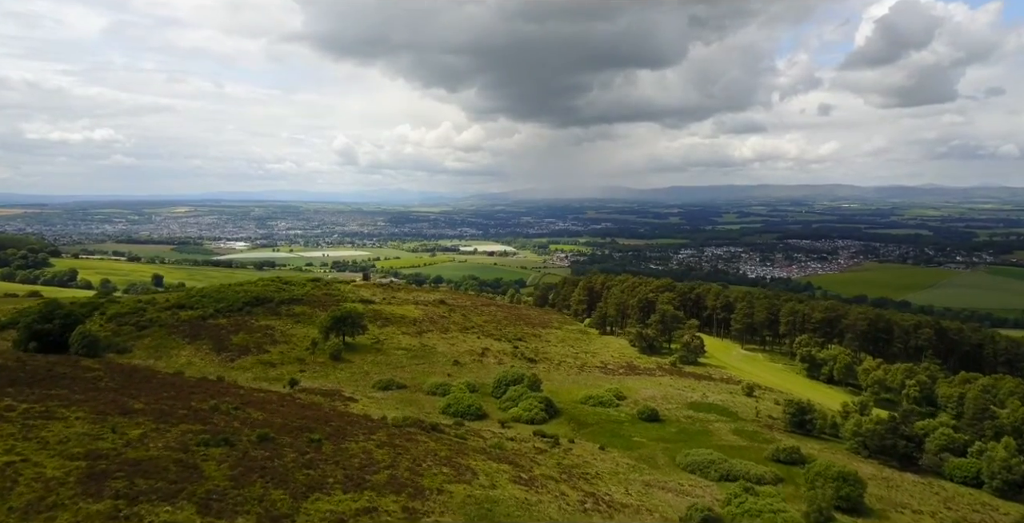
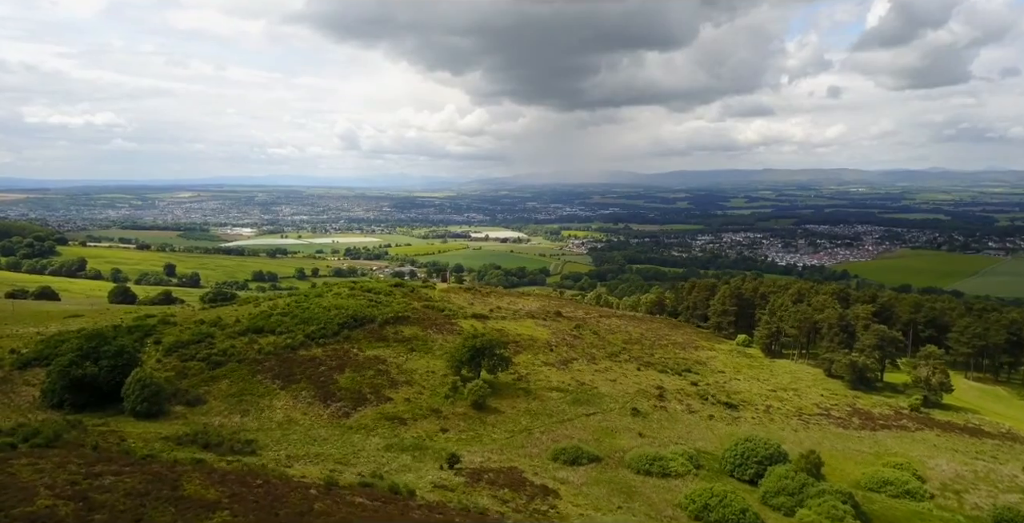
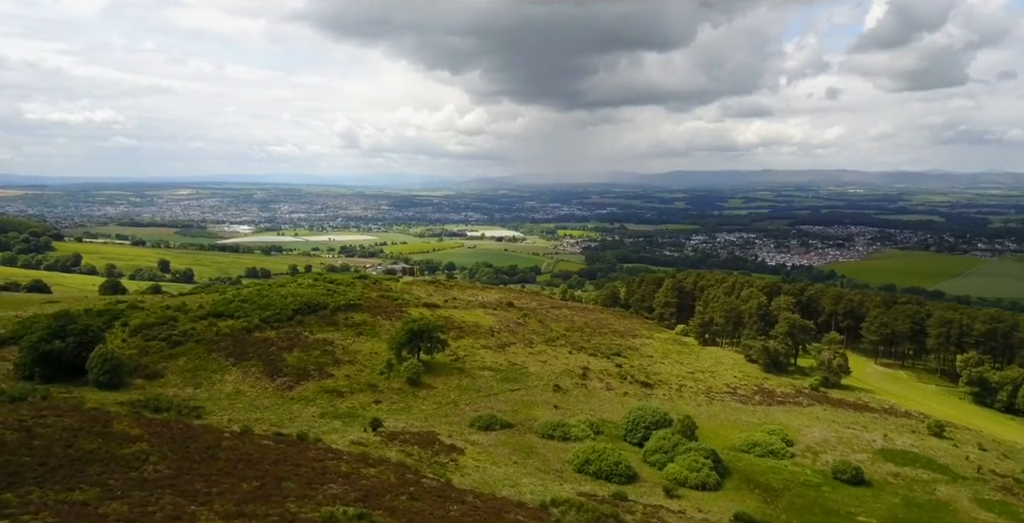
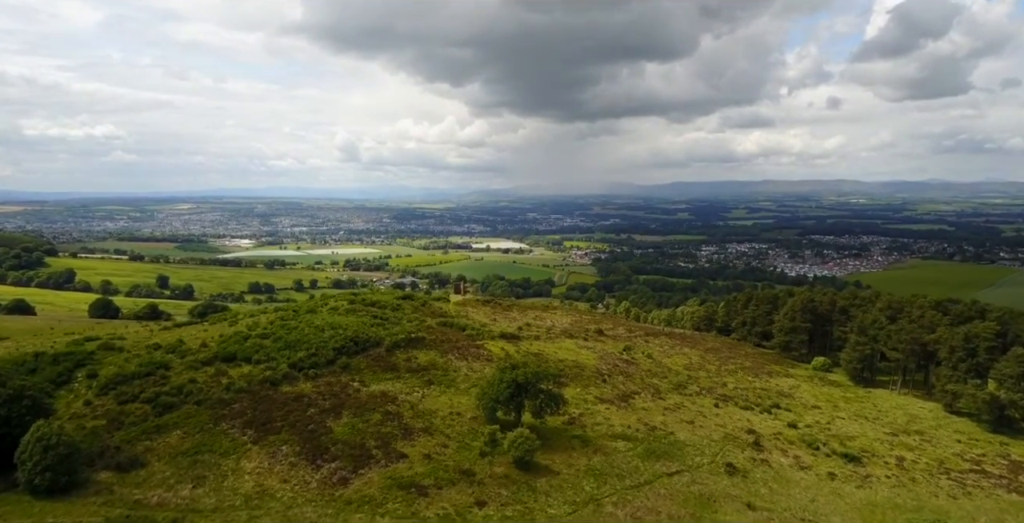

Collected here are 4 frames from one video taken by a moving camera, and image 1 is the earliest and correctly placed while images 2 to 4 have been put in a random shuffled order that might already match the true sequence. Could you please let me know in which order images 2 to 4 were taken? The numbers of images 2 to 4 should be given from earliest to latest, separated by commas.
3, 2, 4
